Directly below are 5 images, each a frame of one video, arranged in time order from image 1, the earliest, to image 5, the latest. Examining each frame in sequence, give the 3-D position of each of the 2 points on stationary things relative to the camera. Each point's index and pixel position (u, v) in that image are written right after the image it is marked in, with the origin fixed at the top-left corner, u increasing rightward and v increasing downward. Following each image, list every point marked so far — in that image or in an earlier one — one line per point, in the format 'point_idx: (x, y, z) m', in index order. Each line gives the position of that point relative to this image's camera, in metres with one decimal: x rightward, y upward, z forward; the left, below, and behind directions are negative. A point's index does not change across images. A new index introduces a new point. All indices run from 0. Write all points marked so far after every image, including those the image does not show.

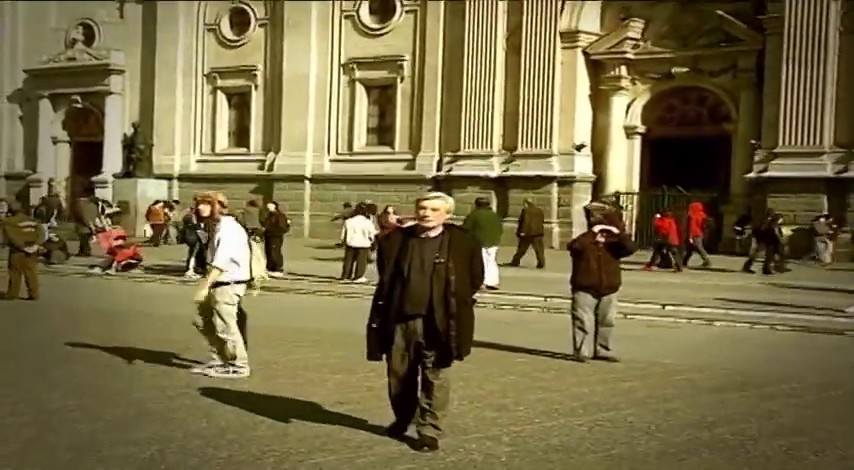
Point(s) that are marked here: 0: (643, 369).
0: (+2.2, -1.3, +12.6) m
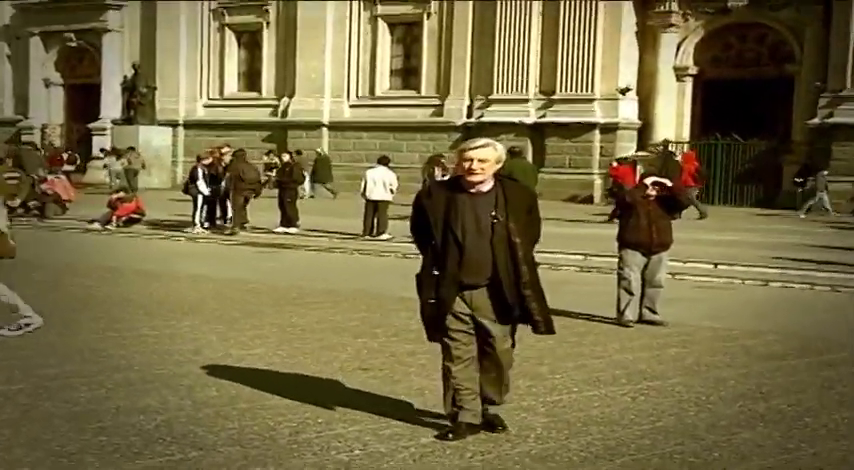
0: (+2.5, -0.9, +11.6) m
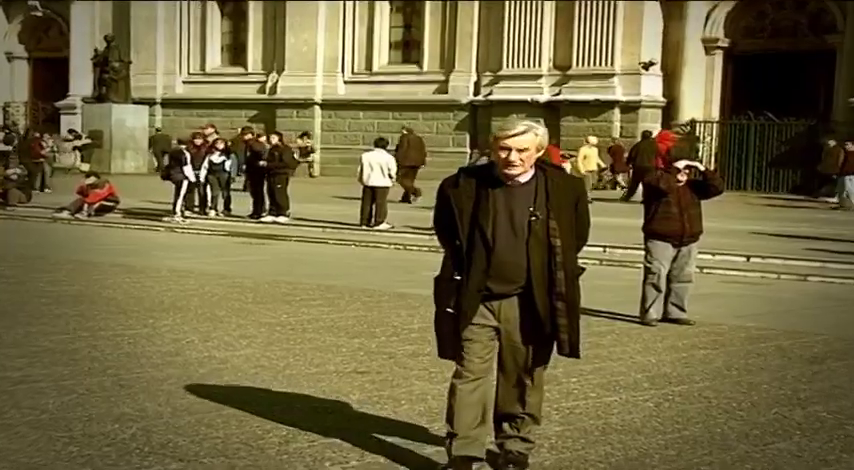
0: (+2.5, -0.8, +10.7) m
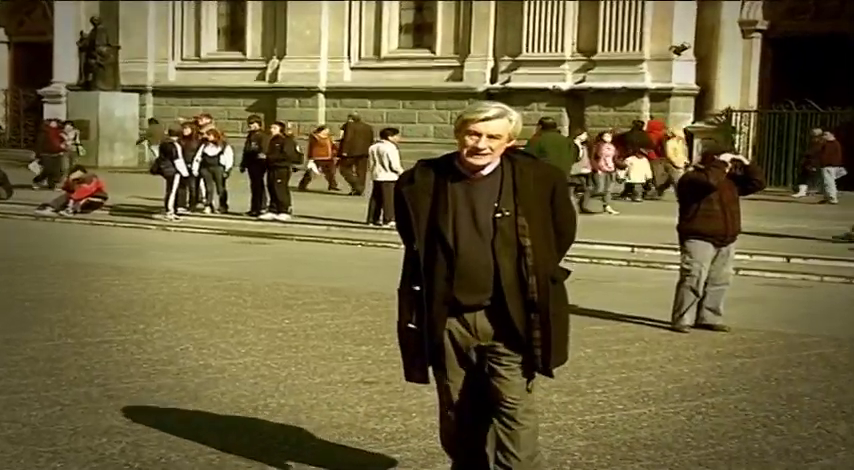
0: (+2.6, -0.8, +10.0) m
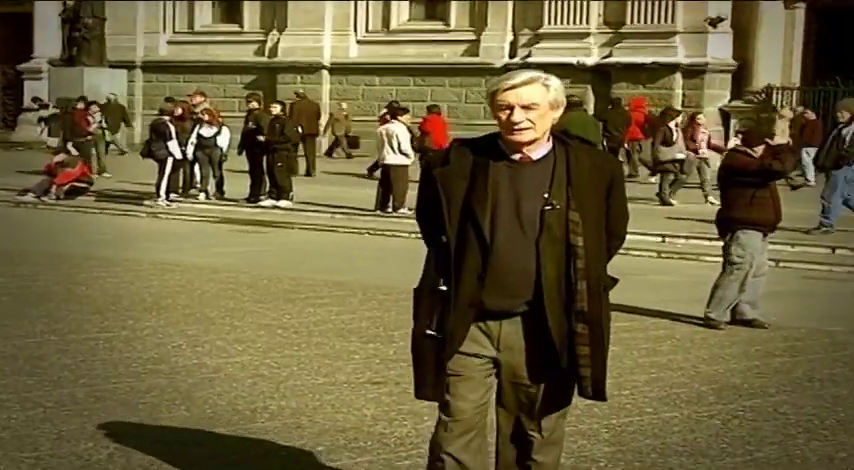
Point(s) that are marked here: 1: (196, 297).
0: (+2.7, -0.8, +9.4) m
1: (-1.8, -0.5, +10.1) m
